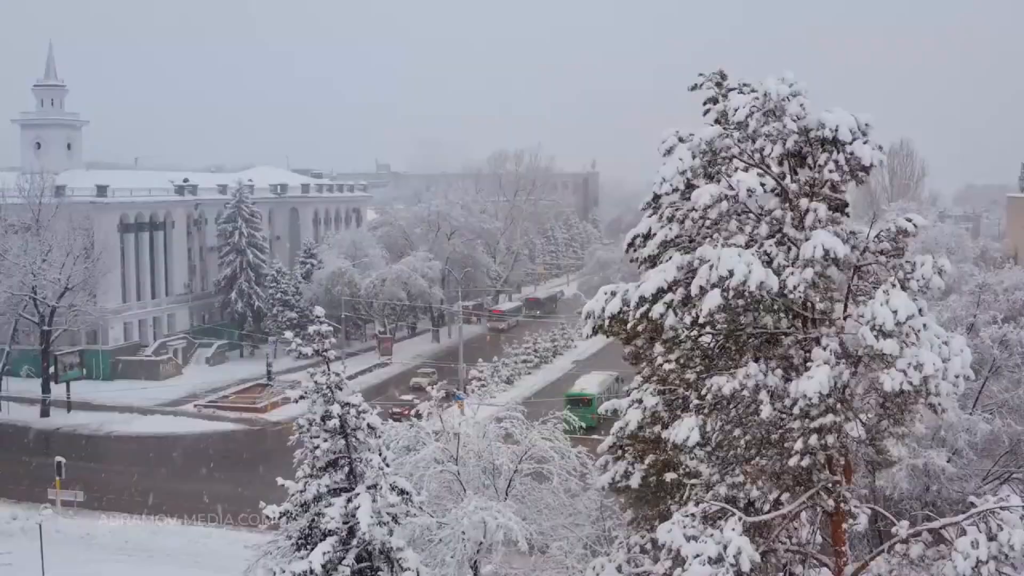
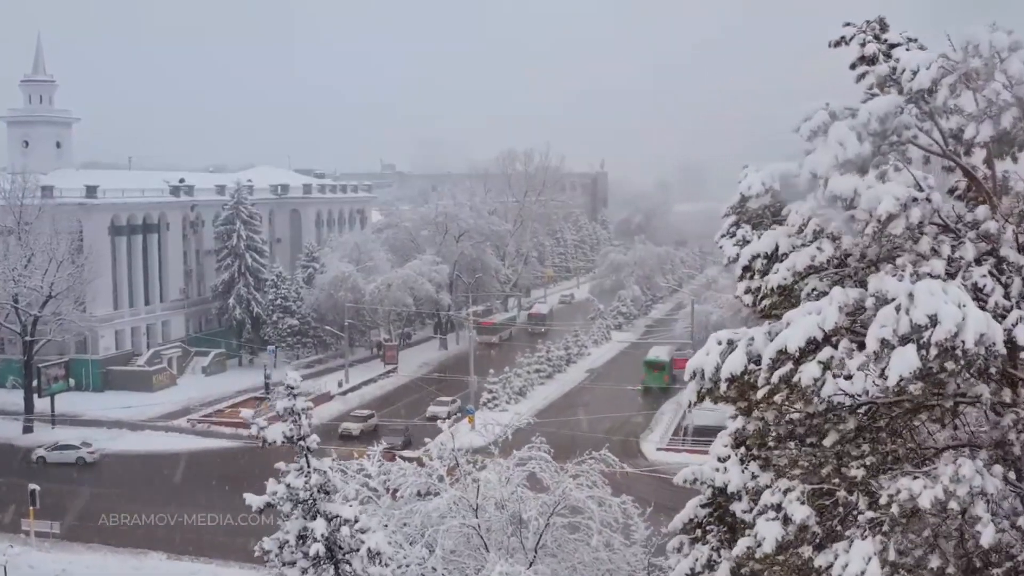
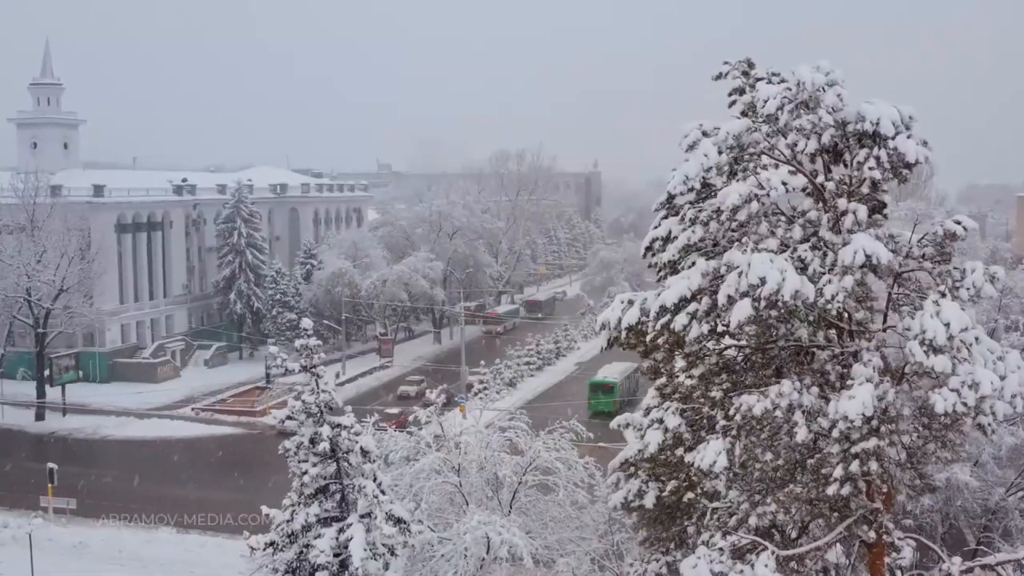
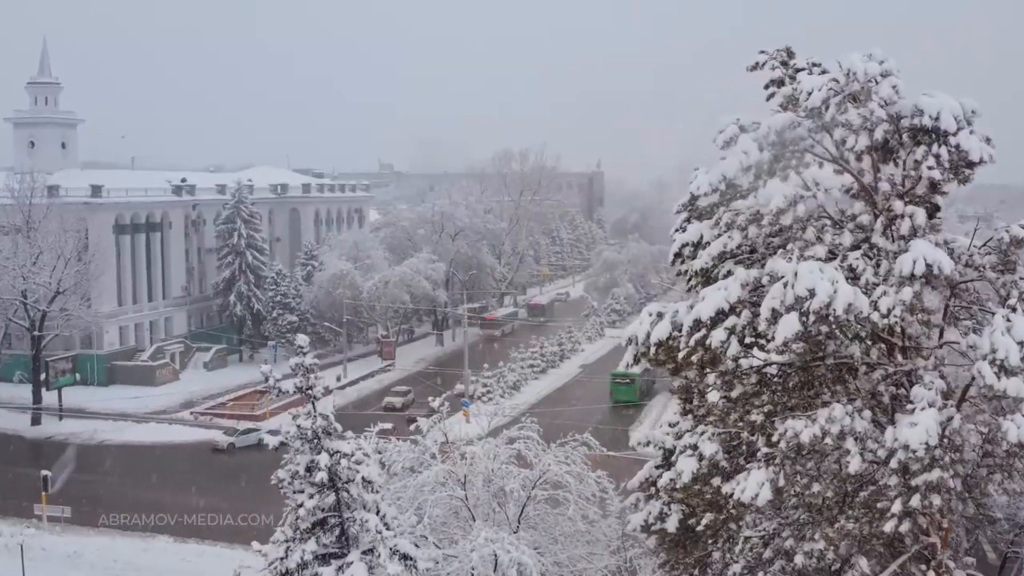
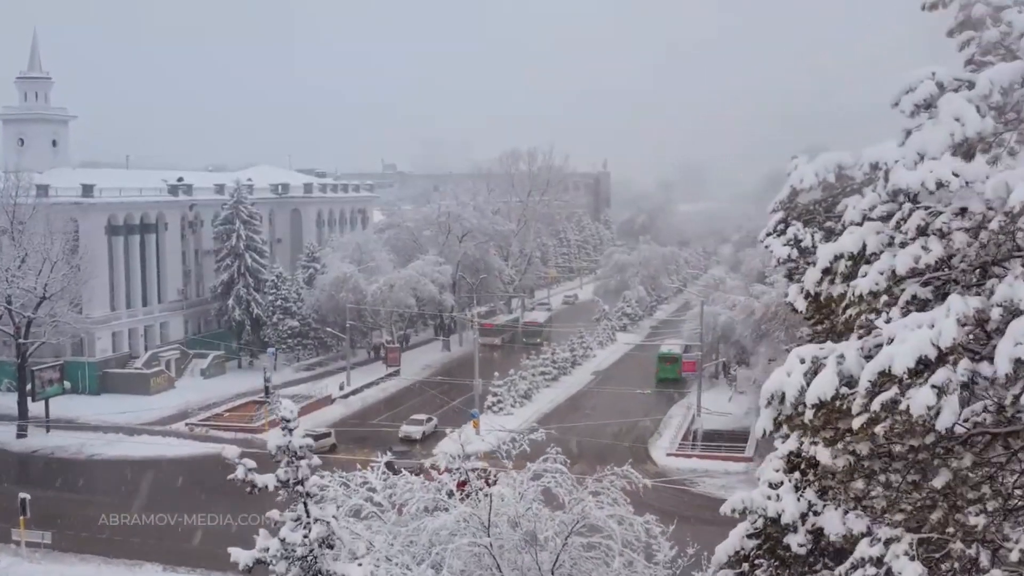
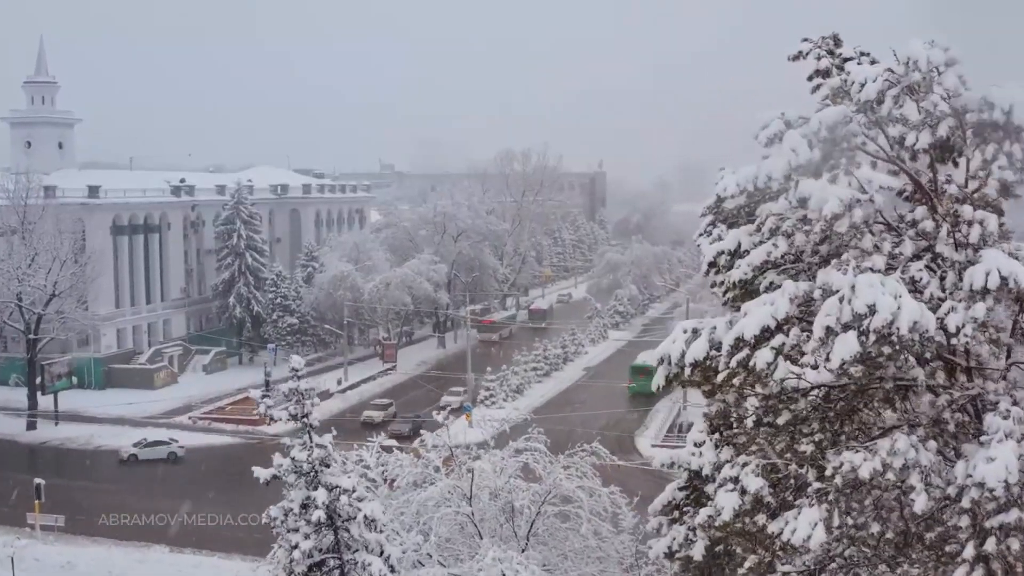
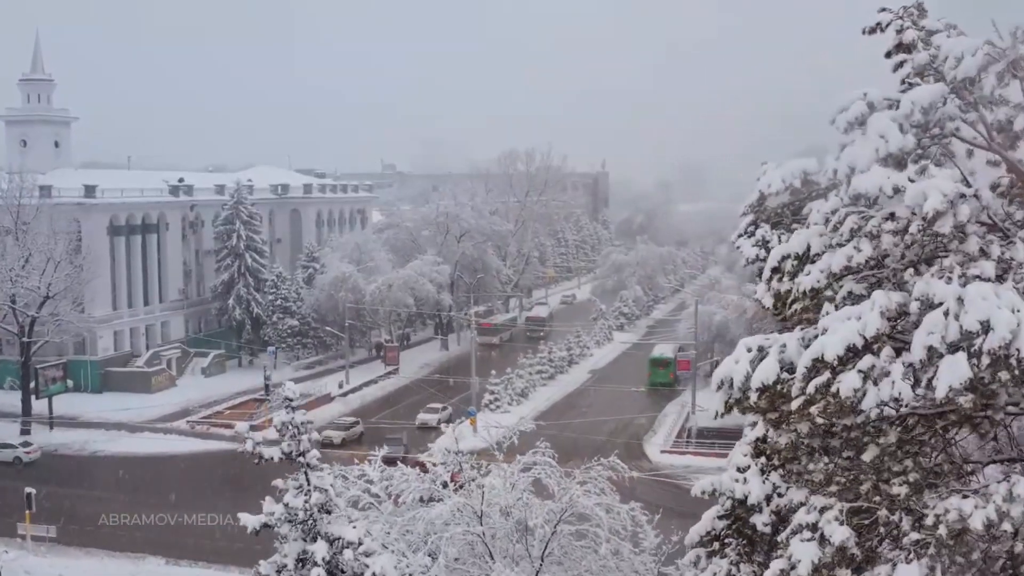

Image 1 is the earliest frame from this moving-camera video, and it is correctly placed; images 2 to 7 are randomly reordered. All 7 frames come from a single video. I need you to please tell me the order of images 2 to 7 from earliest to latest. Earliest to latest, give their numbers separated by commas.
3, 4, 6, 2, 7, 5
